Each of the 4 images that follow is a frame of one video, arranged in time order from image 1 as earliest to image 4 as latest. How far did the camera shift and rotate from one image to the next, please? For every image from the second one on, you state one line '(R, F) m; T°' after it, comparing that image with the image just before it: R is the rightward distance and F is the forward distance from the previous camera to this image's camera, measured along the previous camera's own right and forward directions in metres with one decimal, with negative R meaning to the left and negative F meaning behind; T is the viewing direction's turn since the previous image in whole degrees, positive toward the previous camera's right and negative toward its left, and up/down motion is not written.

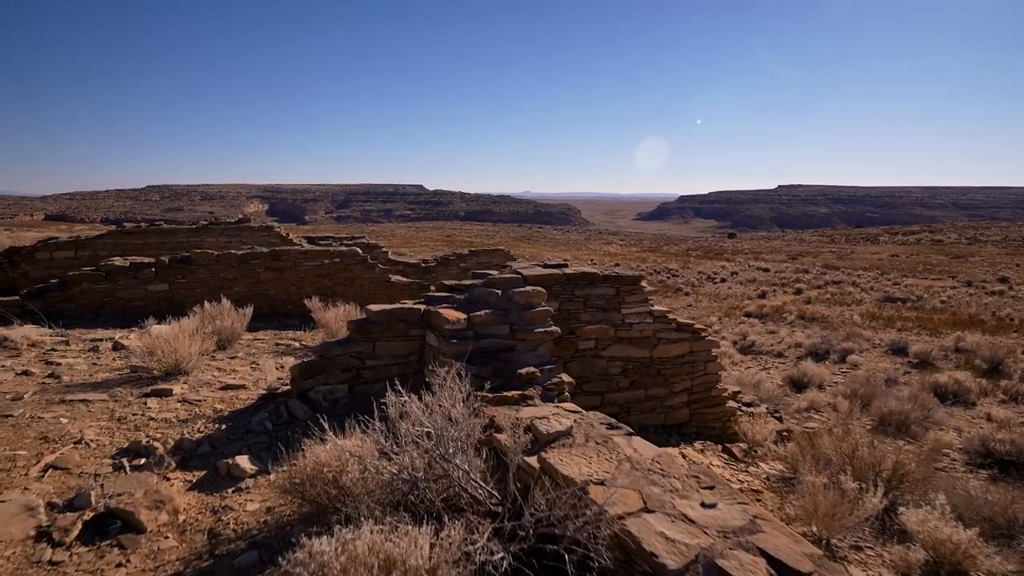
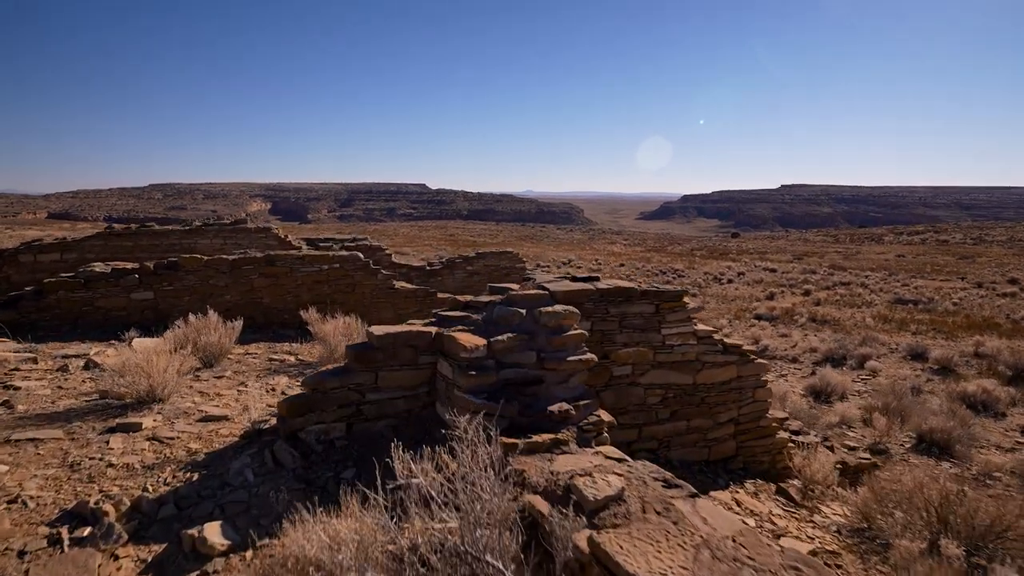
(-0.2, +0.6) m; 0°
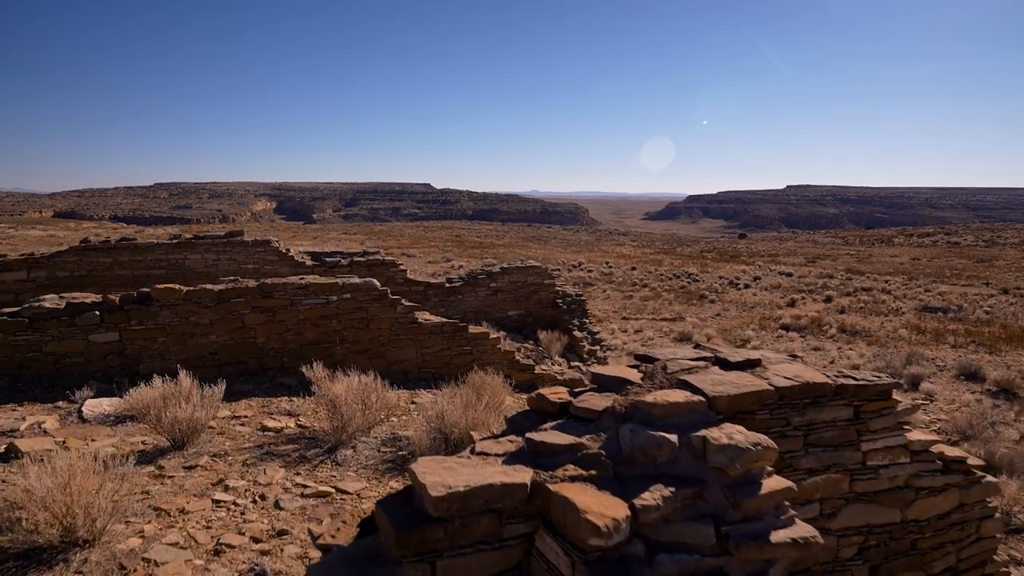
(-0.6, +1.5) m; 0°
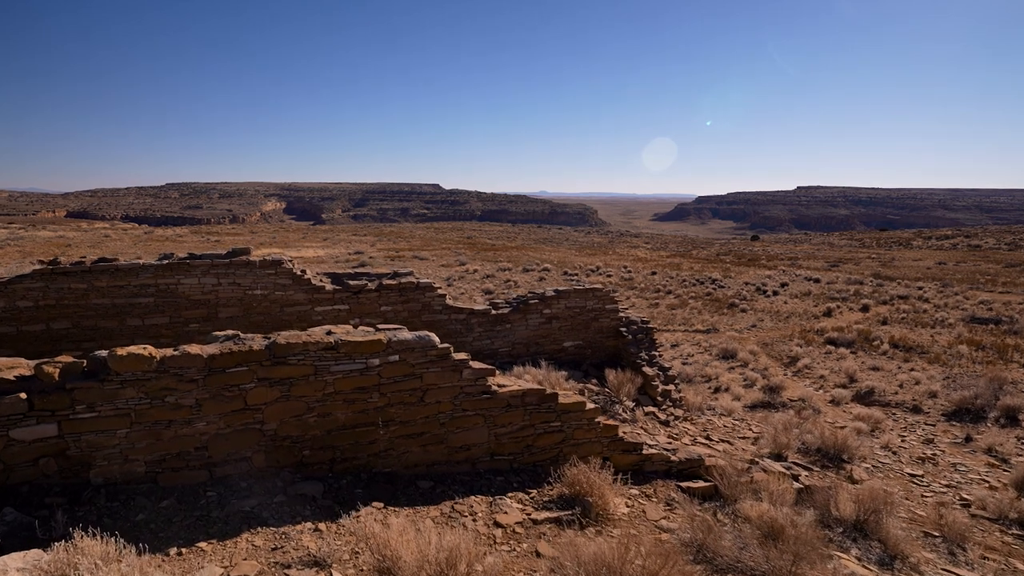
(-1.0, +2.0) m; -1°
